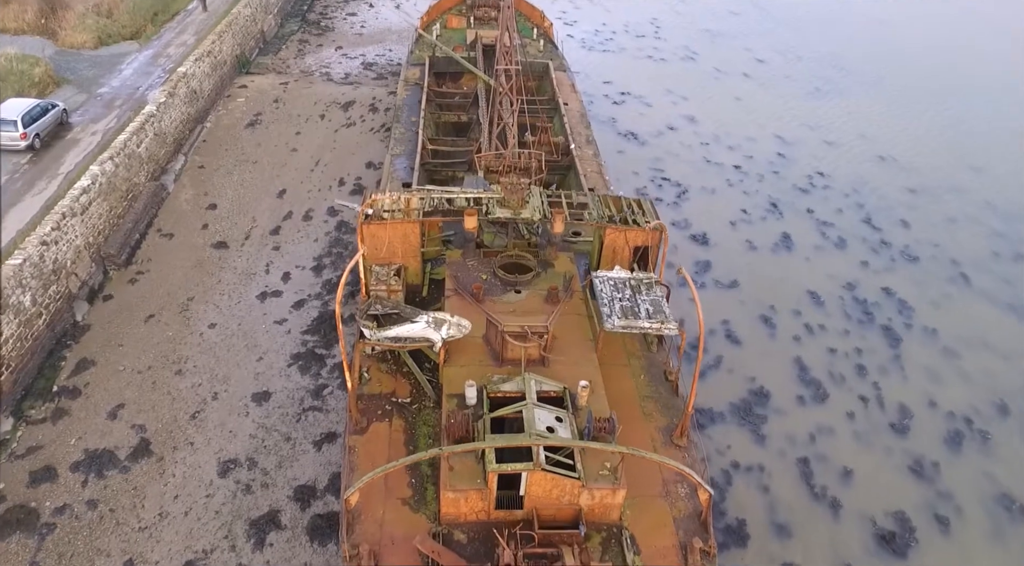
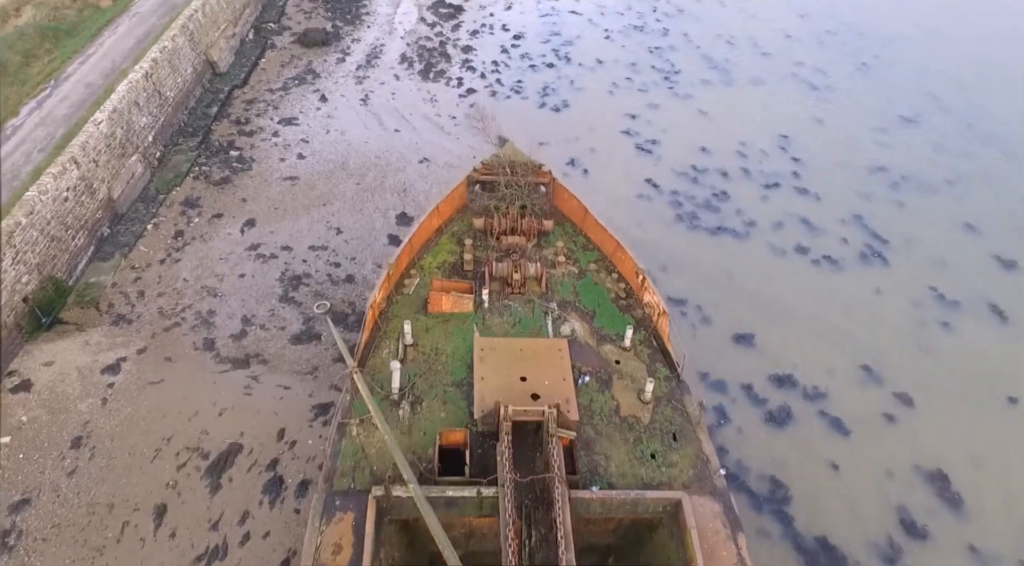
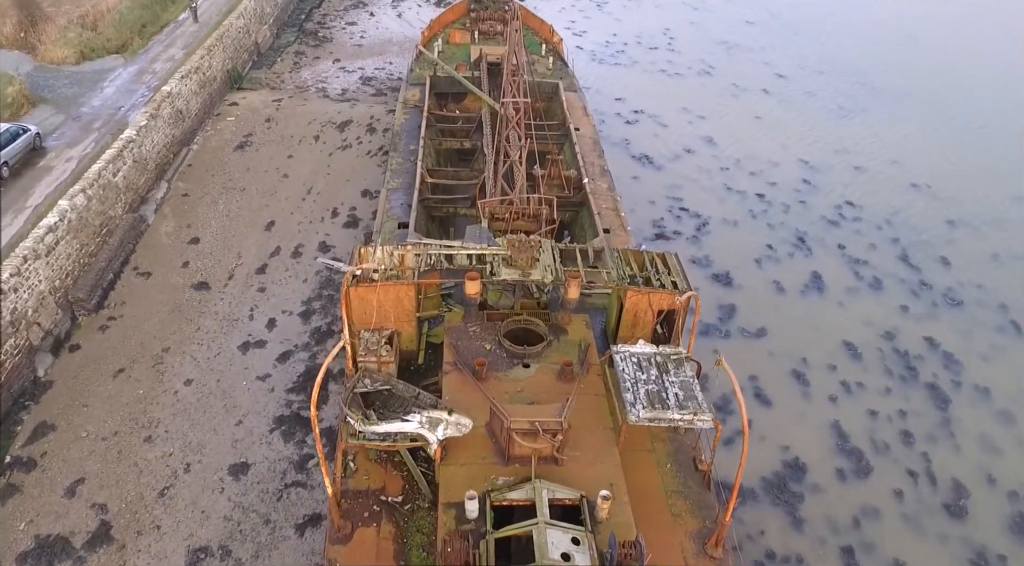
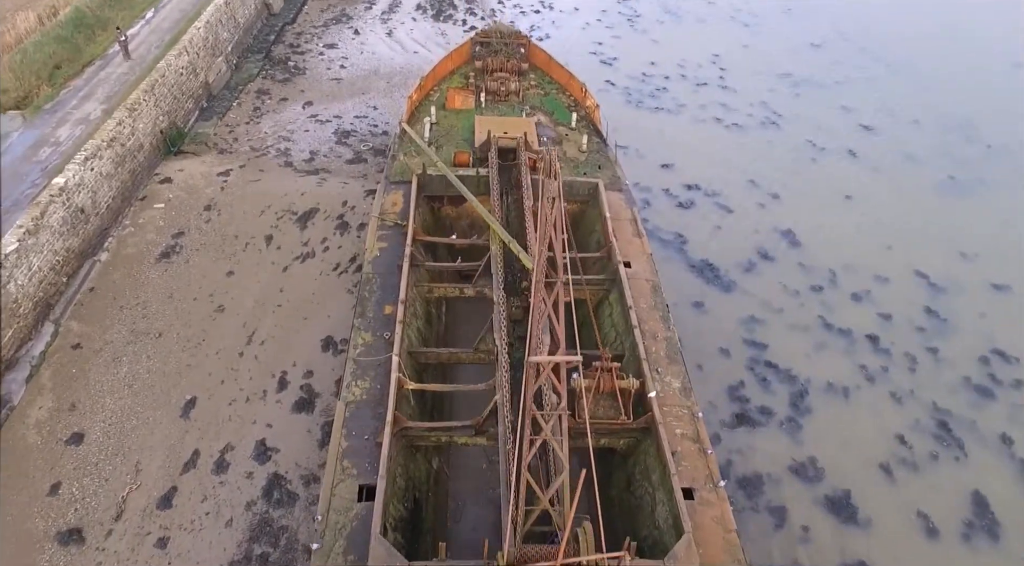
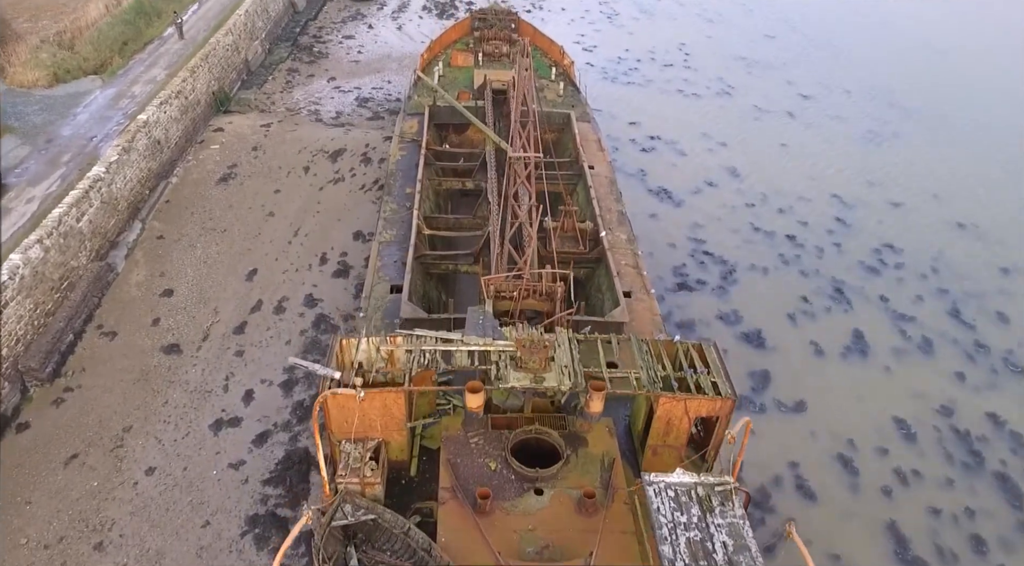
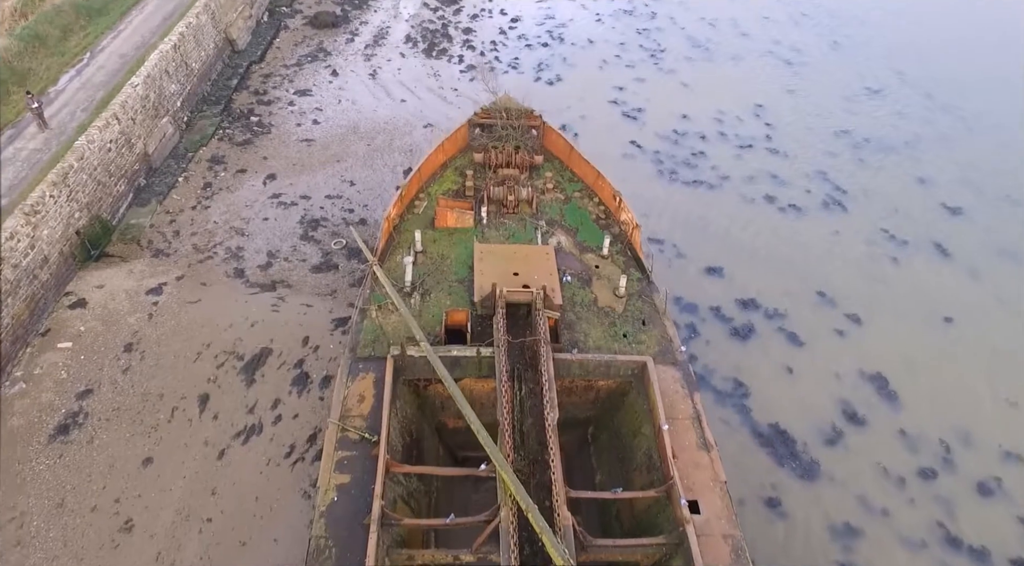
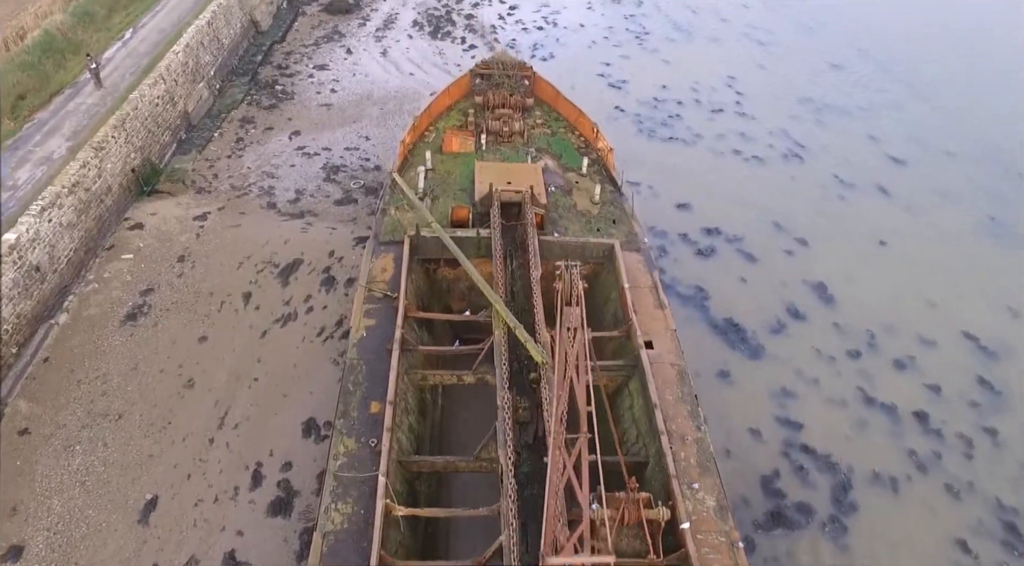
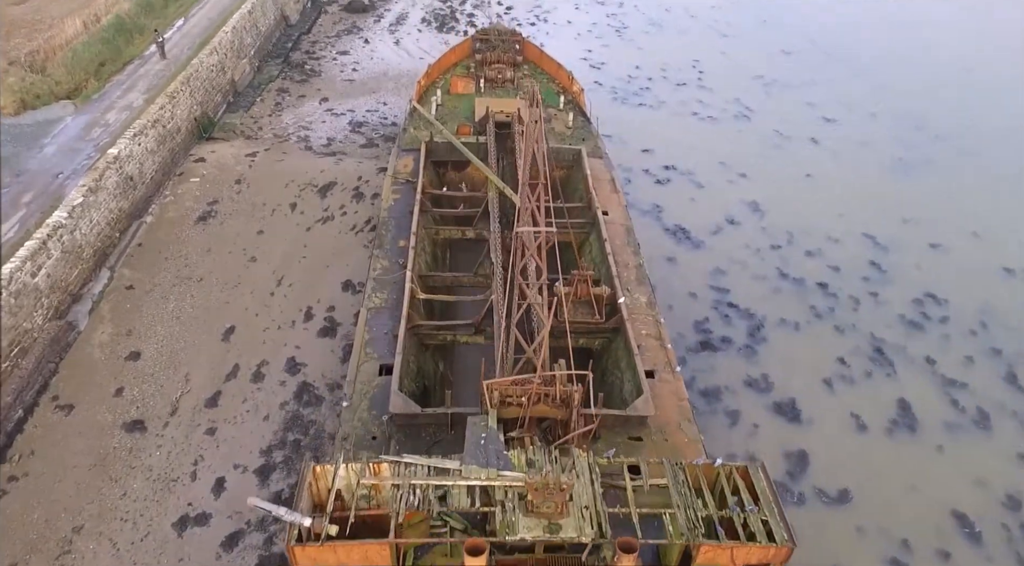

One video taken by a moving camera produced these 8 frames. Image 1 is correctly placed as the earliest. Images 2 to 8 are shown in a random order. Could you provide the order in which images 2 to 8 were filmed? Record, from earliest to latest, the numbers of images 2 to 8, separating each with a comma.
3, 5, 8, 4, 7, 6, 2
